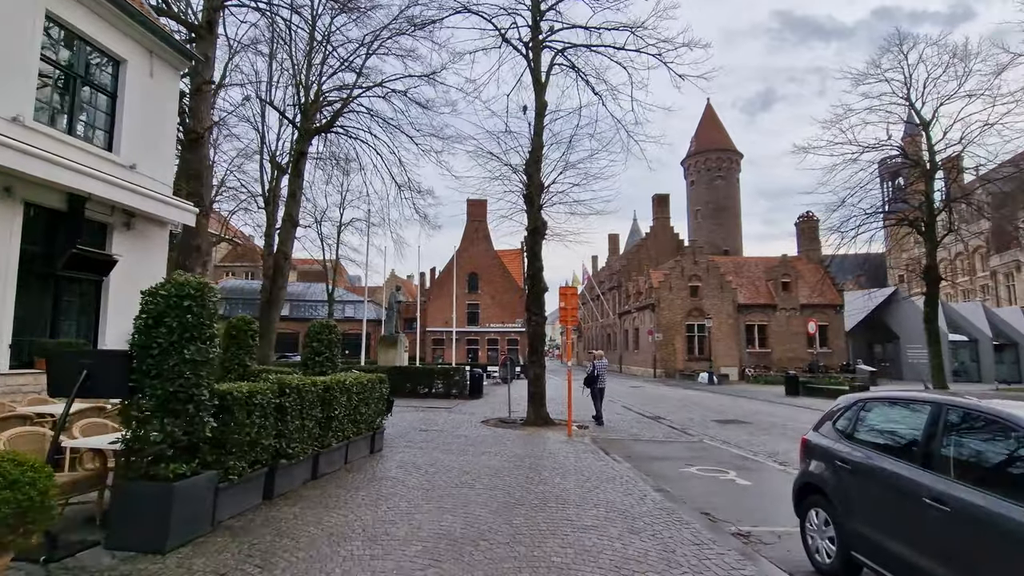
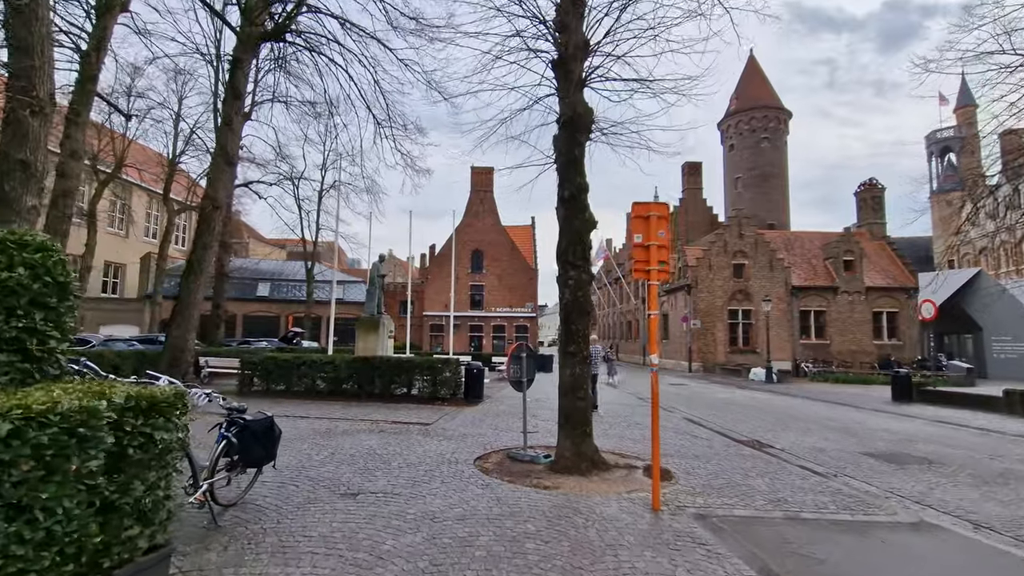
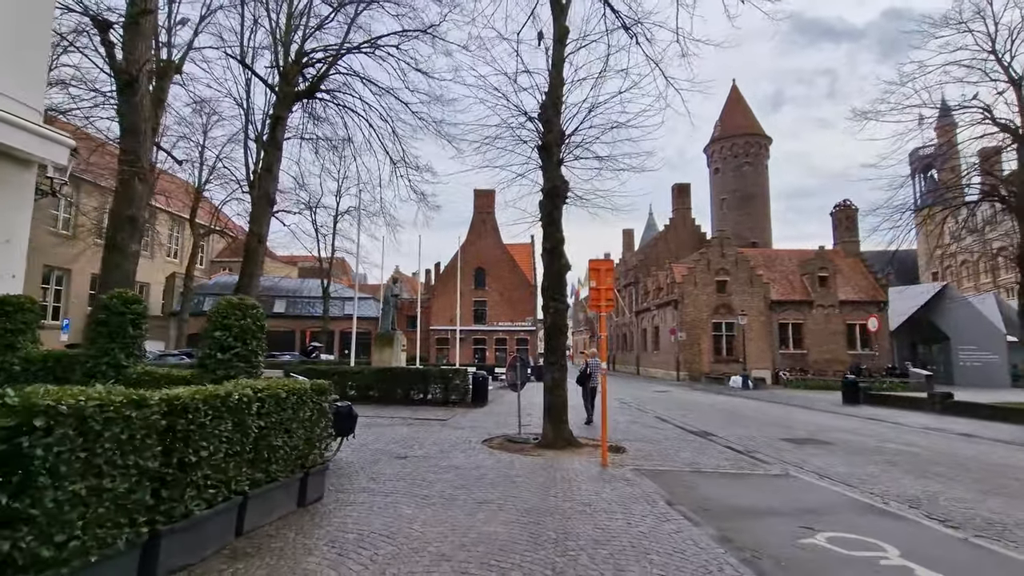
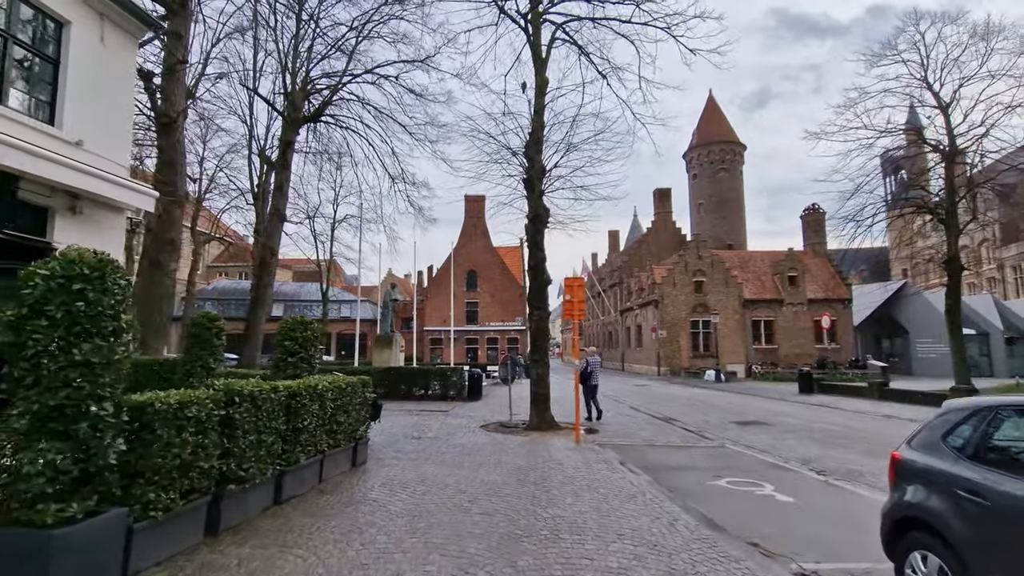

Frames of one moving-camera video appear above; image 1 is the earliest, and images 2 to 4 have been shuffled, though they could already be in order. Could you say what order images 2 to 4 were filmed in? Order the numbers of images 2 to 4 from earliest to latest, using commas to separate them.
4, 3, 2
